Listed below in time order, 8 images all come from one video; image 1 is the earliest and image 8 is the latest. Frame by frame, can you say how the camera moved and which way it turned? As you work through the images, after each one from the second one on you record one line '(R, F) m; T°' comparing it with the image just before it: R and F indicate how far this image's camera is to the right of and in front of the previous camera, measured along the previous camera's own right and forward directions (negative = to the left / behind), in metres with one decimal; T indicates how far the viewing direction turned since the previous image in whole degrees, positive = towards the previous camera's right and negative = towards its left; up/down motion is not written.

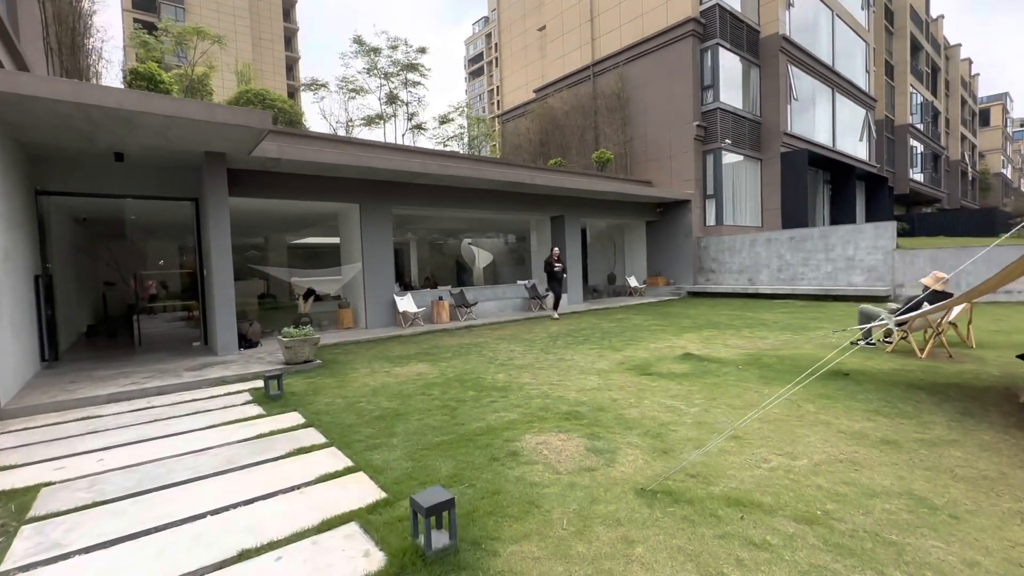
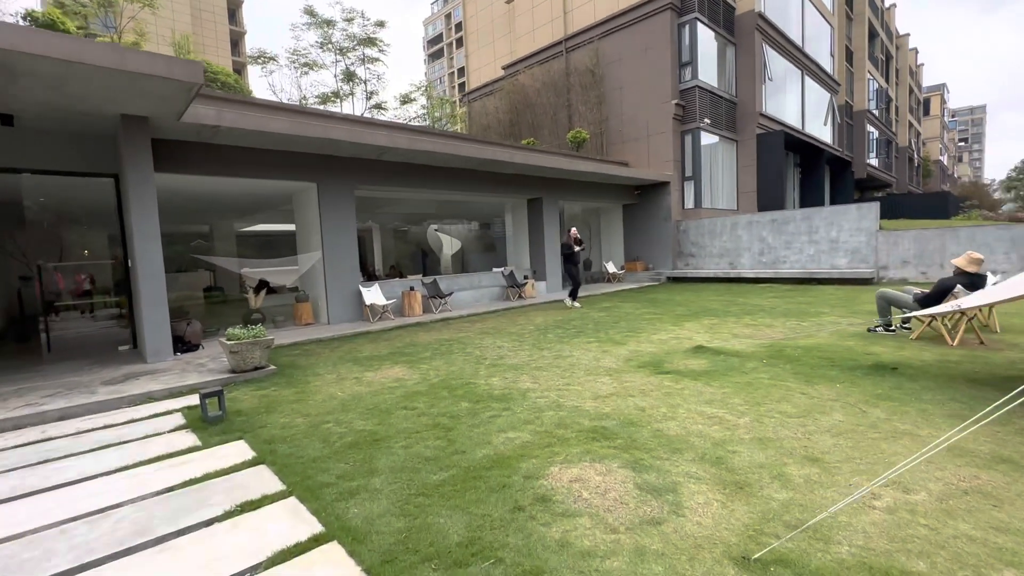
(-0.3, +0.8) m; +4°
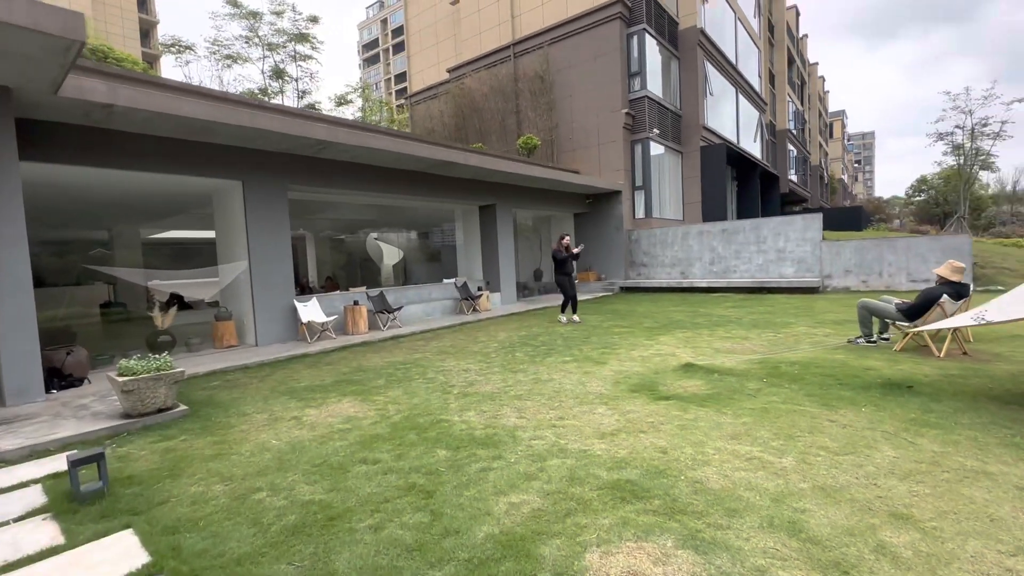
(-0.3, +0.7) m; +7°
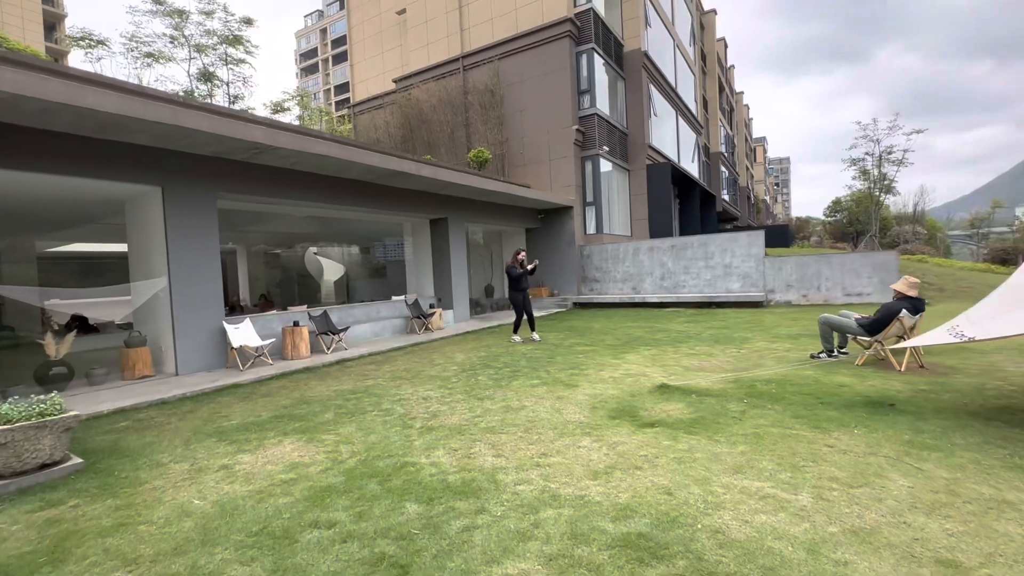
(-0.2, +0.4) m; +7°
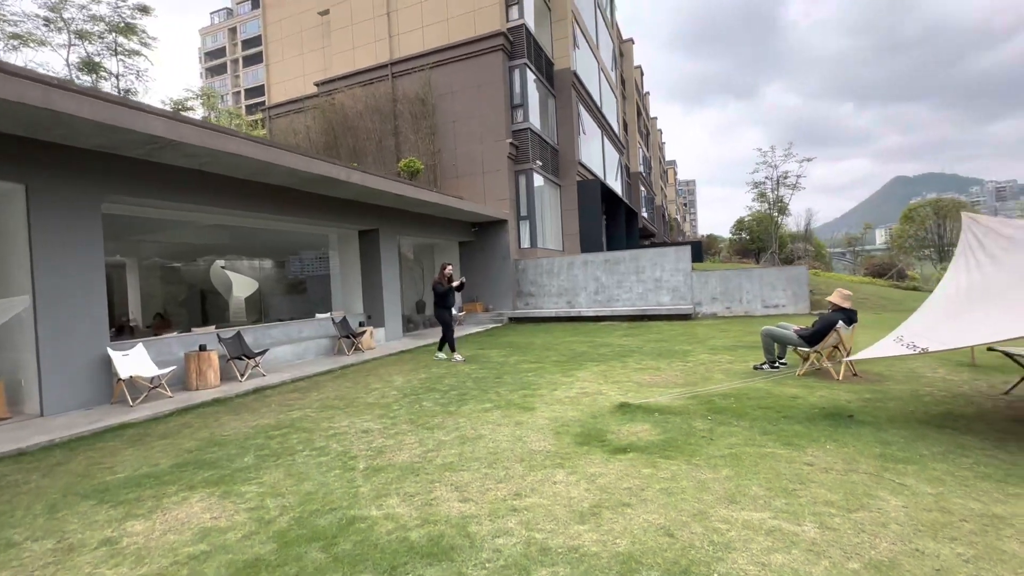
(-0.2, +0.4) m; +9°
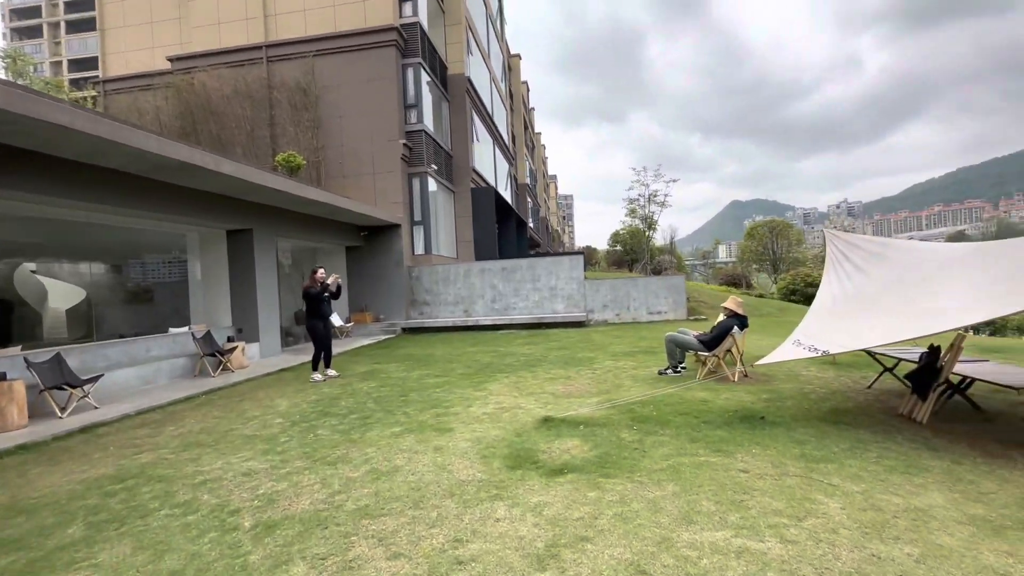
(-0.3, +0.4) m; +14°
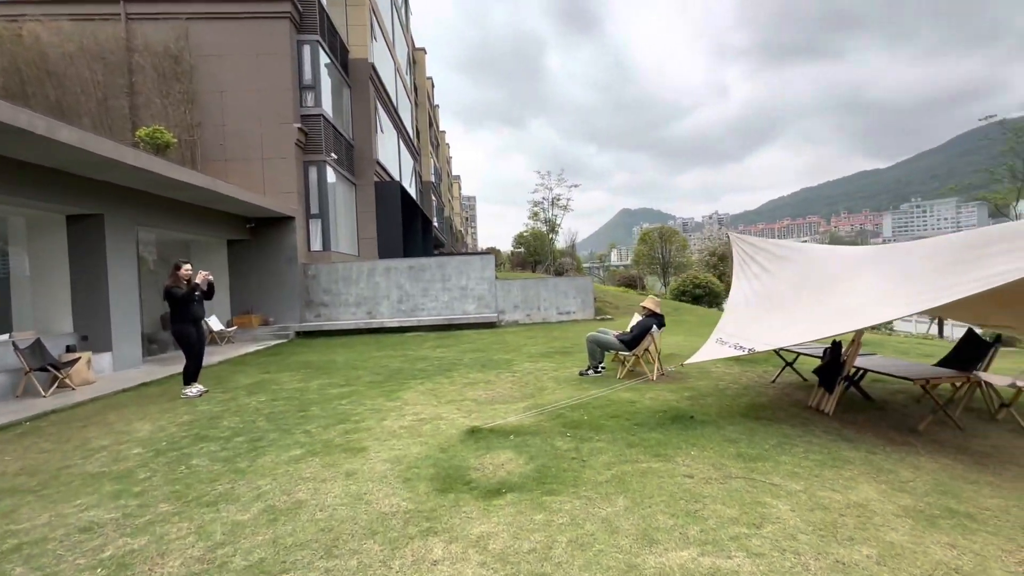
(-0.2, +0.4) m; +12°
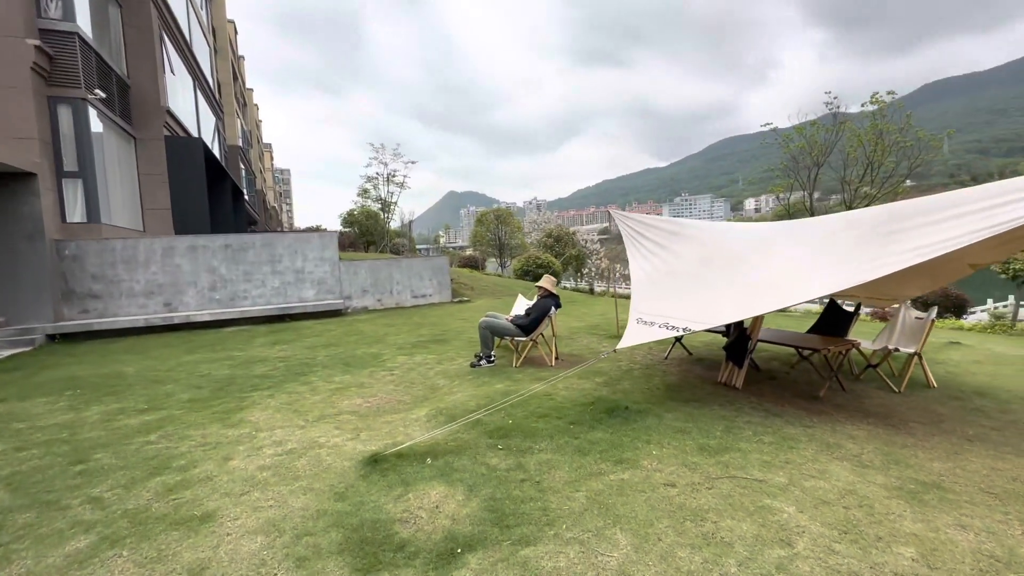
(-0.5, +0.9) m; +21°
